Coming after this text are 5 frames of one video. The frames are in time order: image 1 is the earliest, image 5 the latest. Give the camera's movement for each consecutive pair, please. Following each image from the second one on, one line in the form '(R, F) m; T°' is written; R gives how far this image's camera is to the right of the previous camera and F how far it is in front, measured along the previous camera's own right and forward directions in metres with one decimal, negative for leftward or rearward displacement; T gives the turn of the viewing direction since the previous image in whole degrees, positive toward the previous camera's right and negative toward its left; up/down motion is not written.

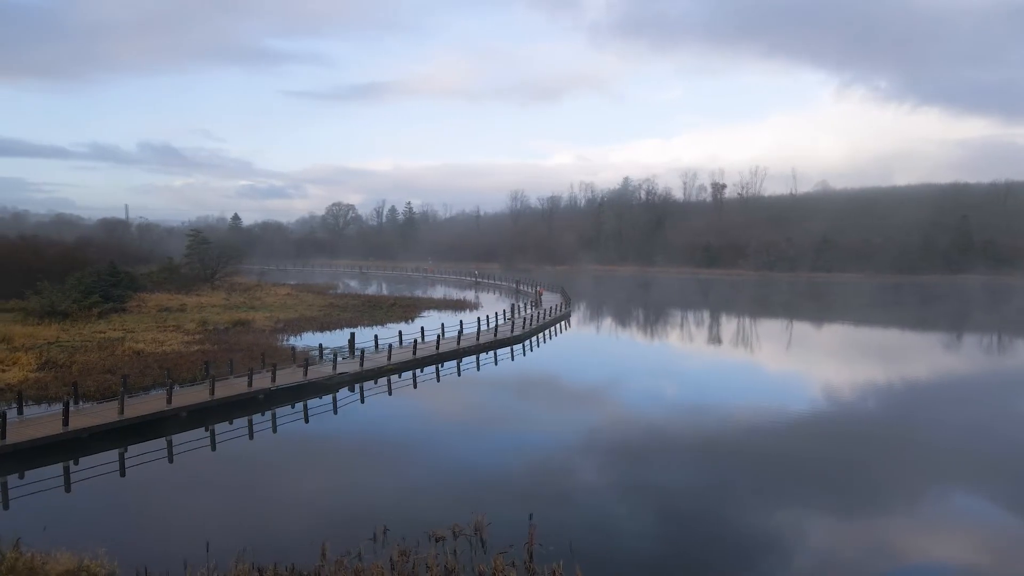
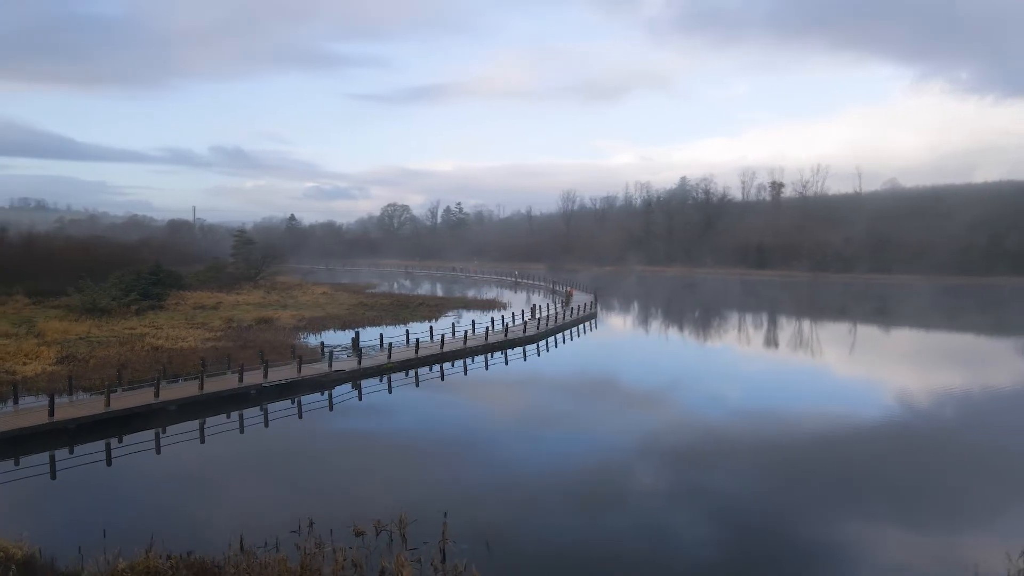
(+1.2, 0.0) m; -4°
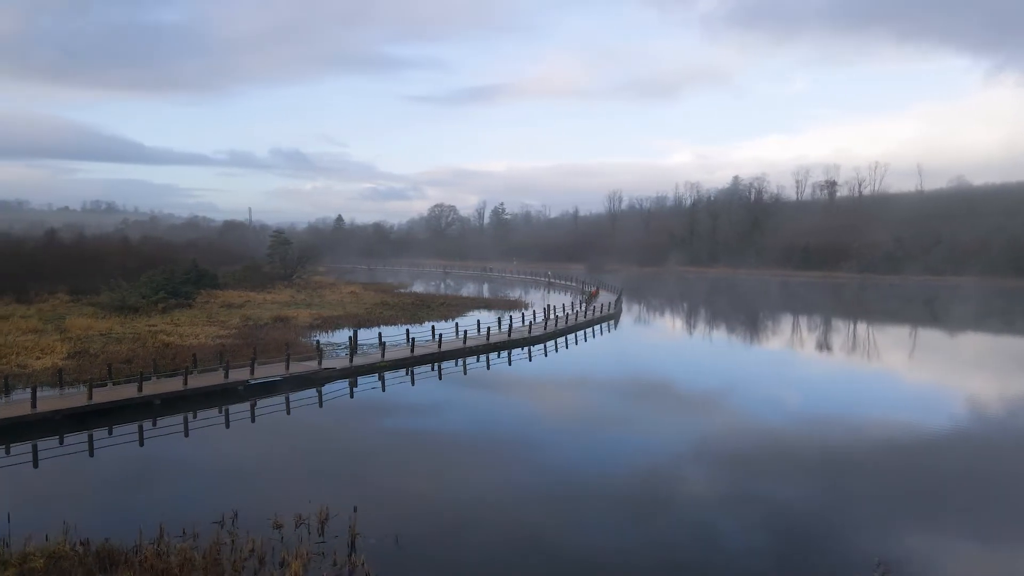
(+1.3, 0.0) m; -4°
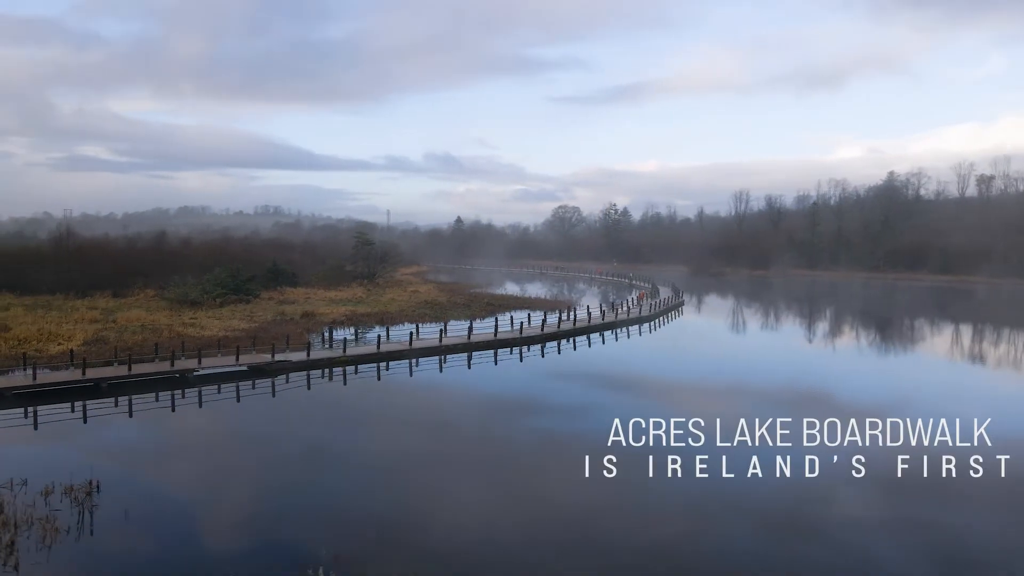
(+4.1, +0.1) m; -11°
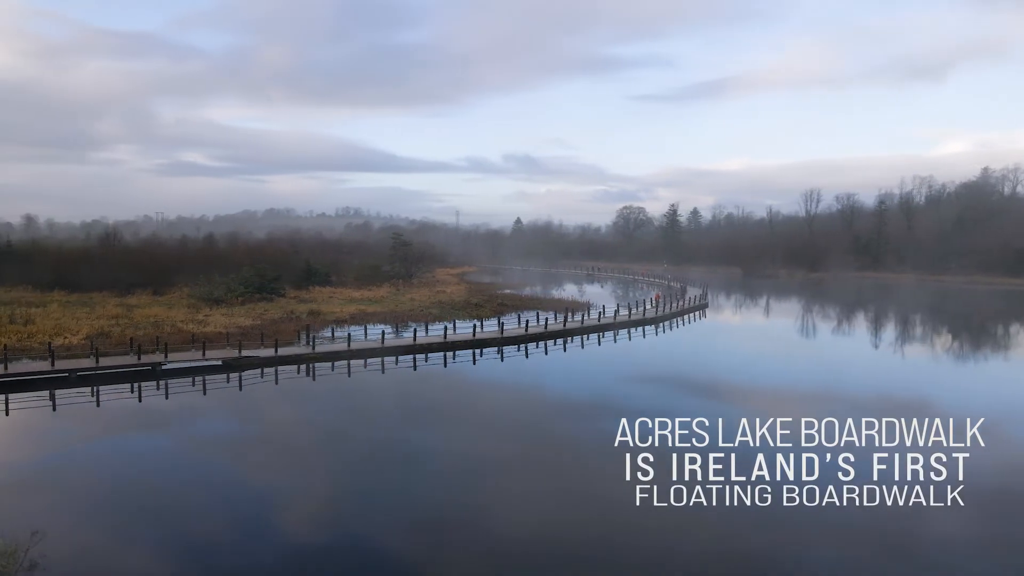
(+2.6, -0.1) m; -6°
